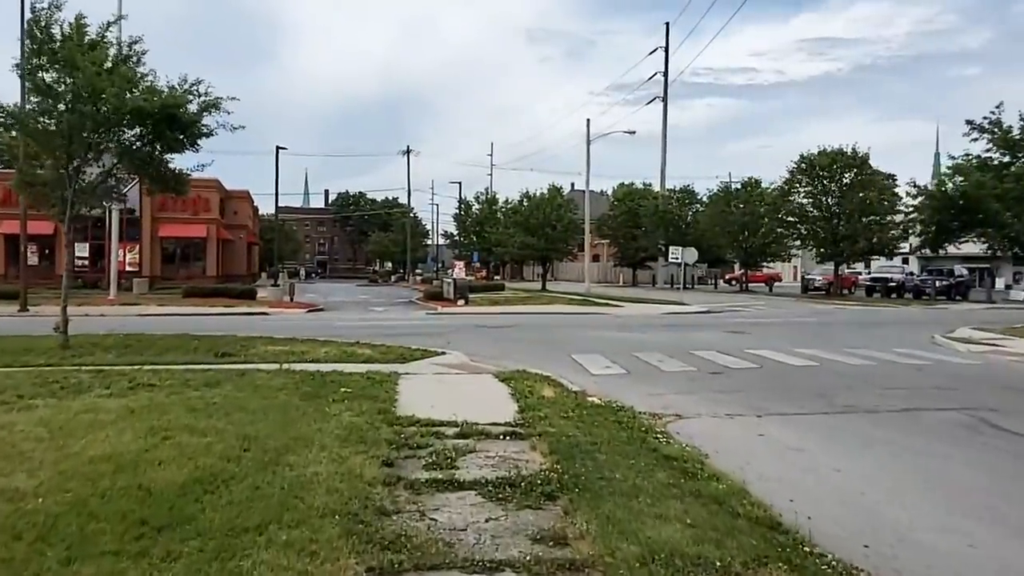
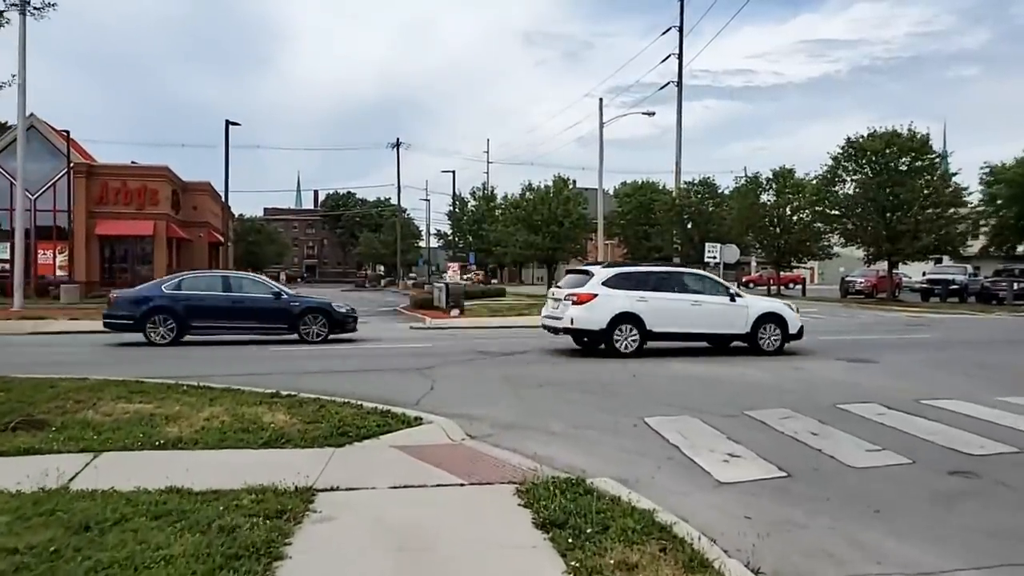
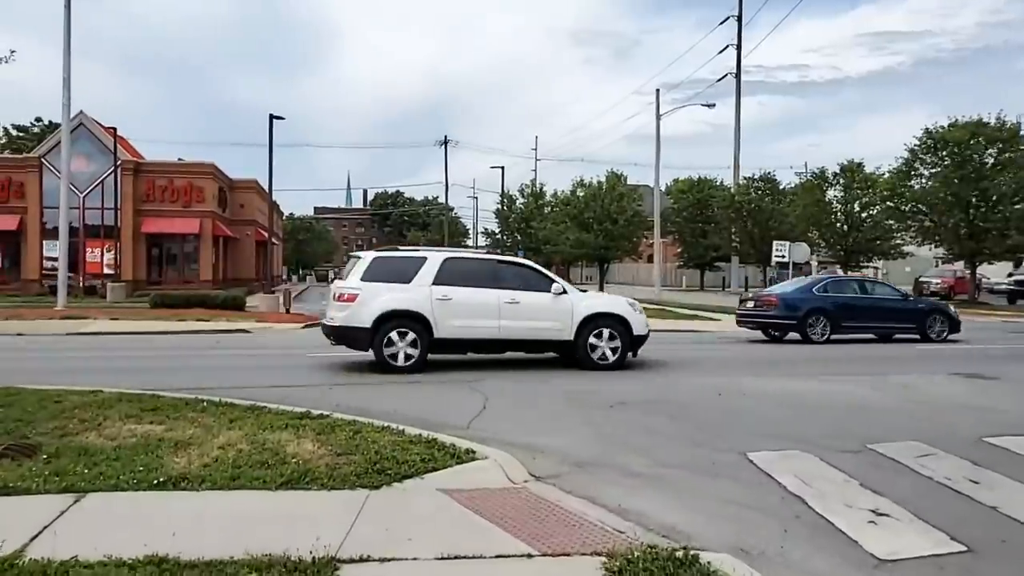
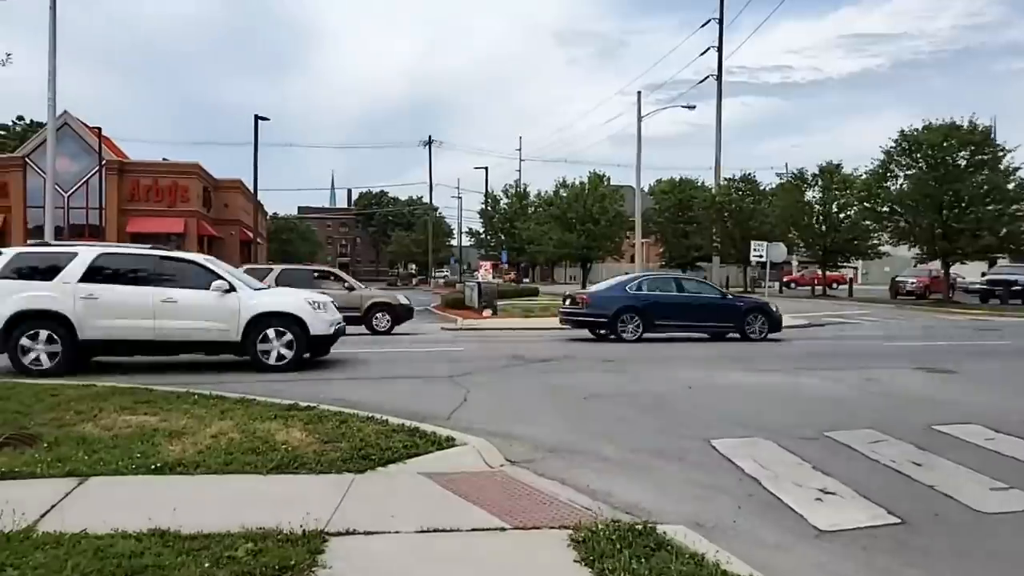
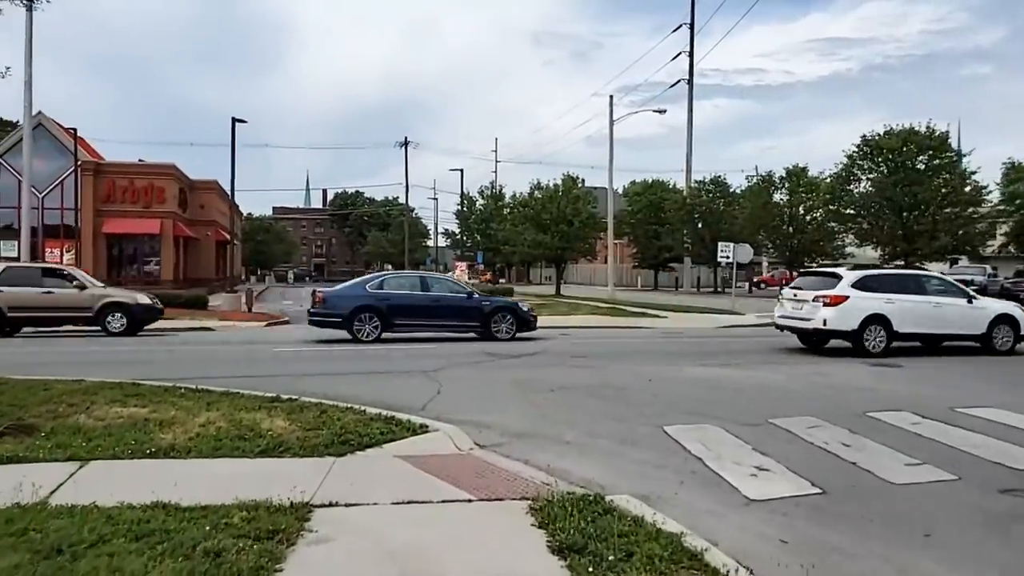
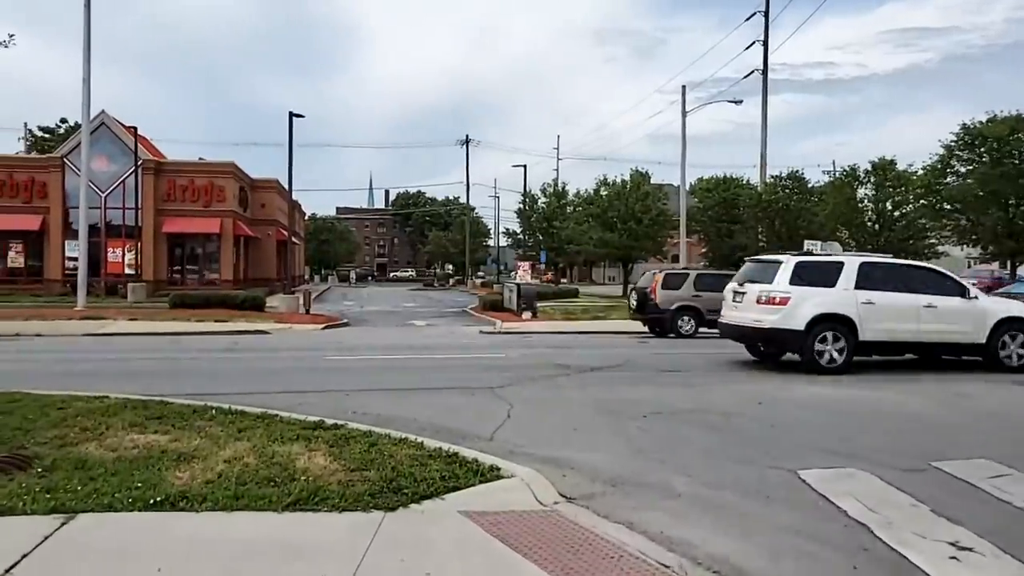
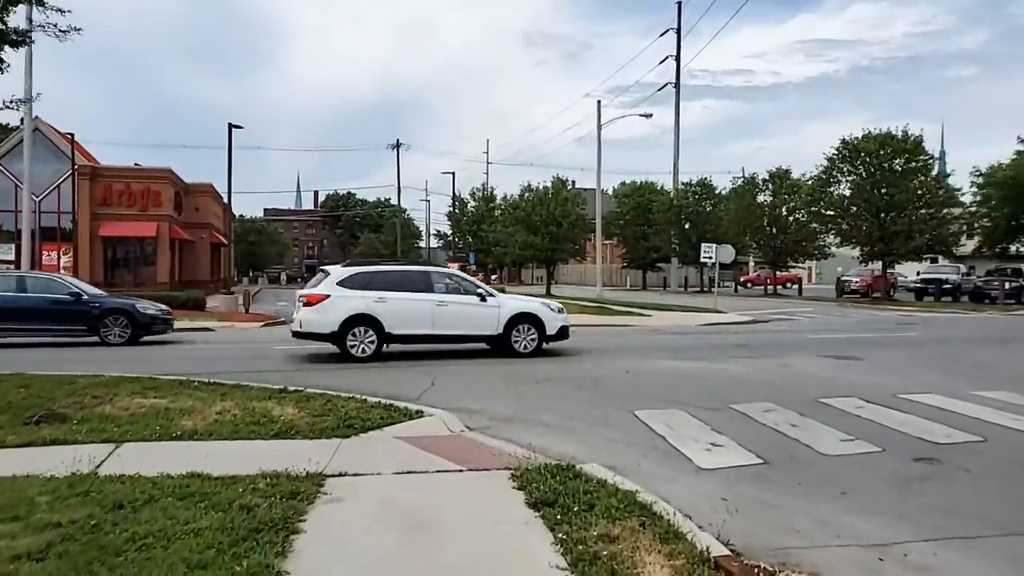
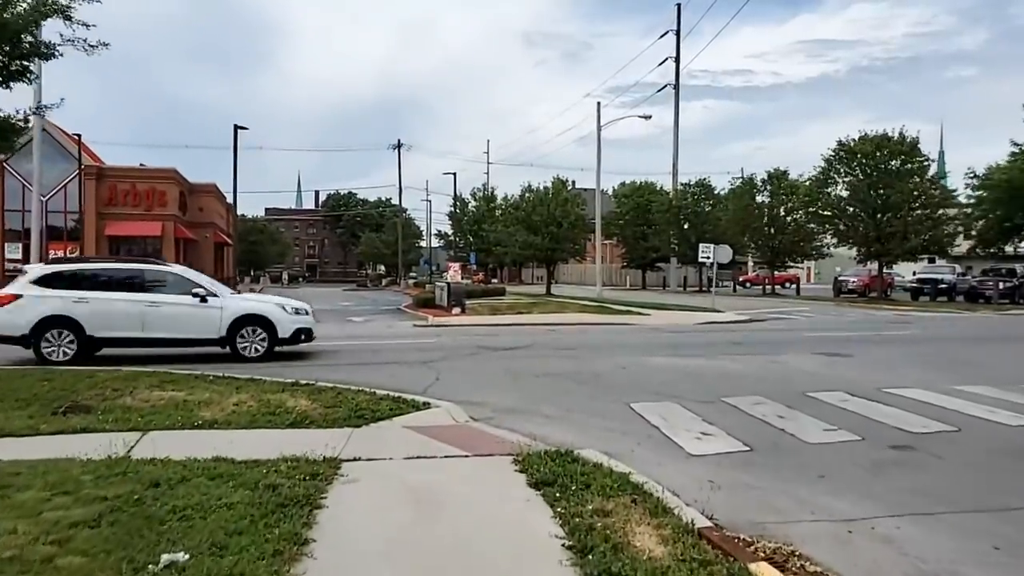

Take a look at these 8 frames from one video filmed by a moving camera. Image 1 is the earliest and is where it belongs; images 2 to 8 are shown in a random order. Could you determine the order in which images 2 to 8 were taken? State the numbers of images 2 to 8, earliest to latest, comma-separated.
8, 7, 2, 5, 4, 3, 6
